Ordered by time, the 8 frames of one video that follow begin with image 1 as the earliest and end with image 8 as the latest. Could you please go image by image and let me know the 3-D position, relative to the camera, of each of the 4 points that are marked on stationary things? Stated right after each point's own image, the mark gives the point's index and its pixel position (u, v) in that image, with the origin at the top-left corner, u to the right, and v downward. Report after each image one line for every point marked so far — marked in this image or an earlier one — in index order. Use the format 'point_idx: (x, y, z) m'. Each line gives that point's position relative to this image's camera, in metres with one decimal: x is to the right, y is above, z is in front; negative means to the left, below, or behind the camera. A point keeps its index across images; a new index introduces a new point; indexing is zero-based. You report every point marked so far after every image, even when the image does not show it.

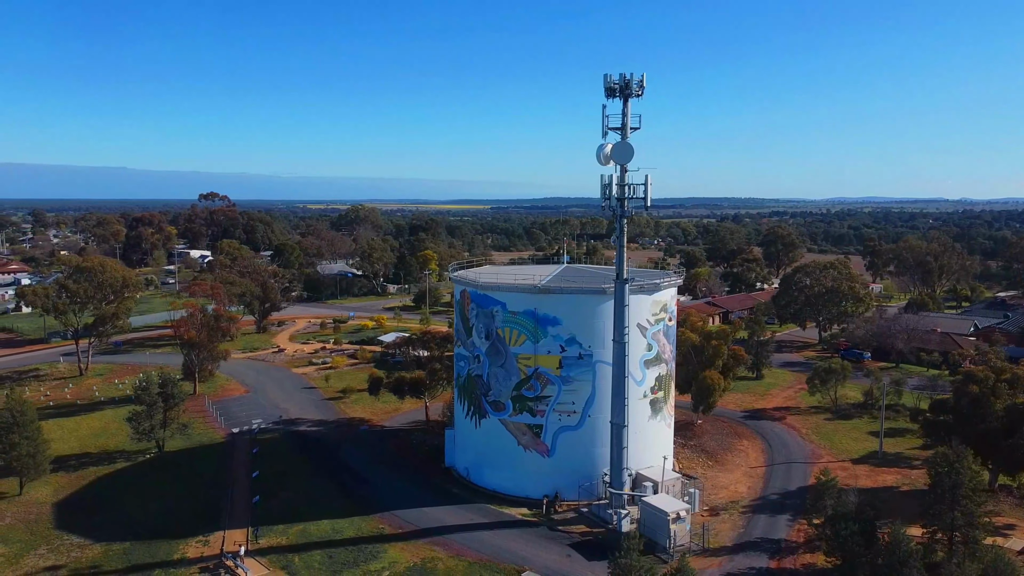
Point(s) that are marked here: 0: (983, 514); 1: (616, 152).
0: (+12.2, -5.9, +16.6) m
1: (+3.1, +4.2, +19.8) m
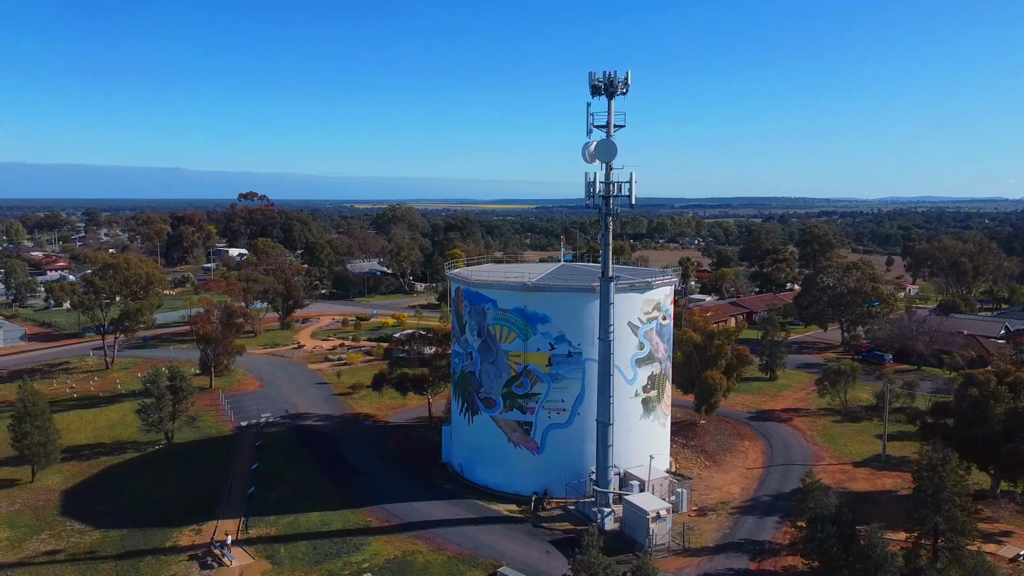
0: (+11.5, -5.8, +16.1) m
1: (+2.6, +4.3, +19.7) m
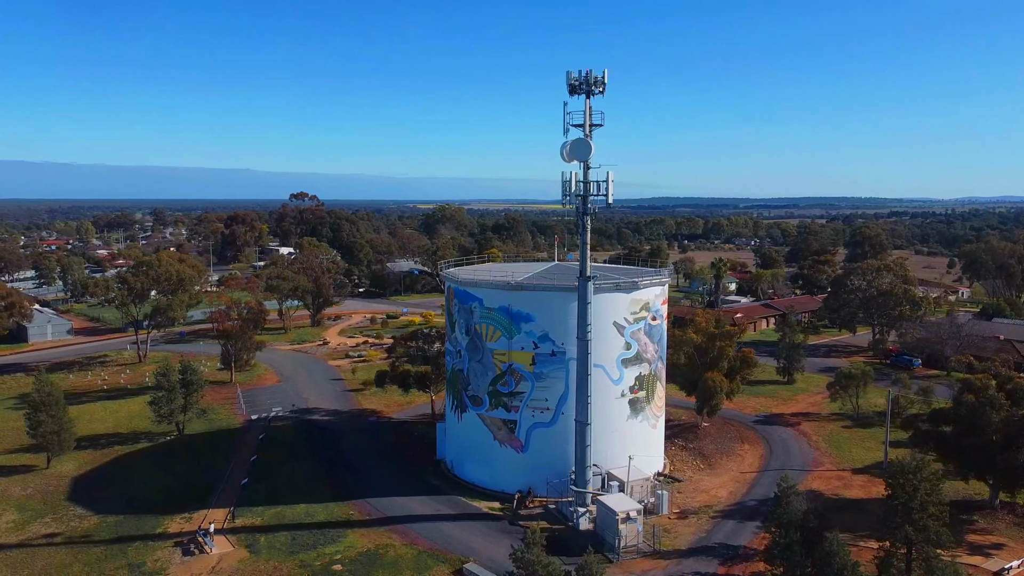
0: (+10.4, -5.9, +15.5) m
1: (+1.9, +4.4, +19.6) m
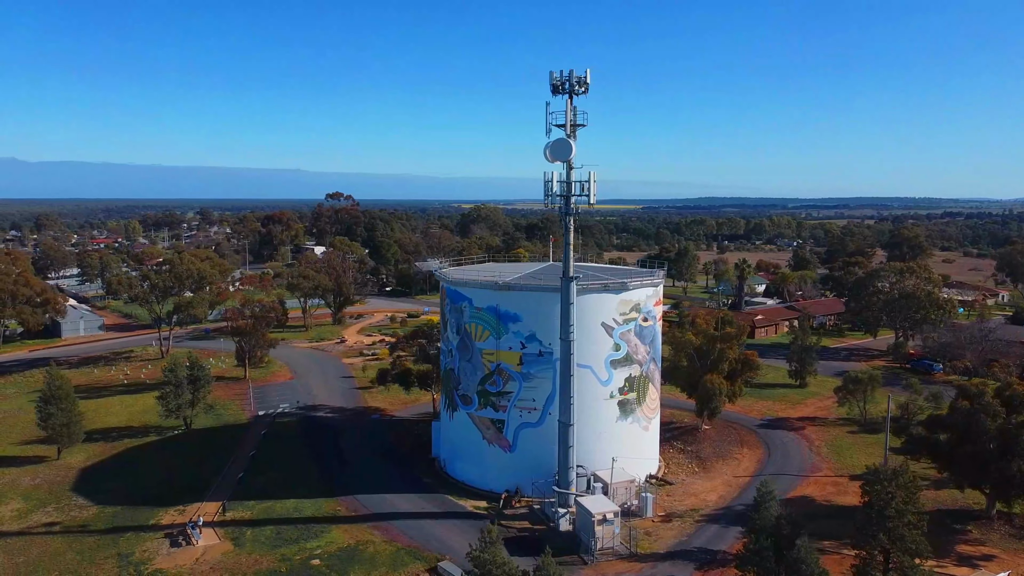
0: (+9.6, -5.9, +15.1) m
1: (+1.3, +4.3, +19.6) m
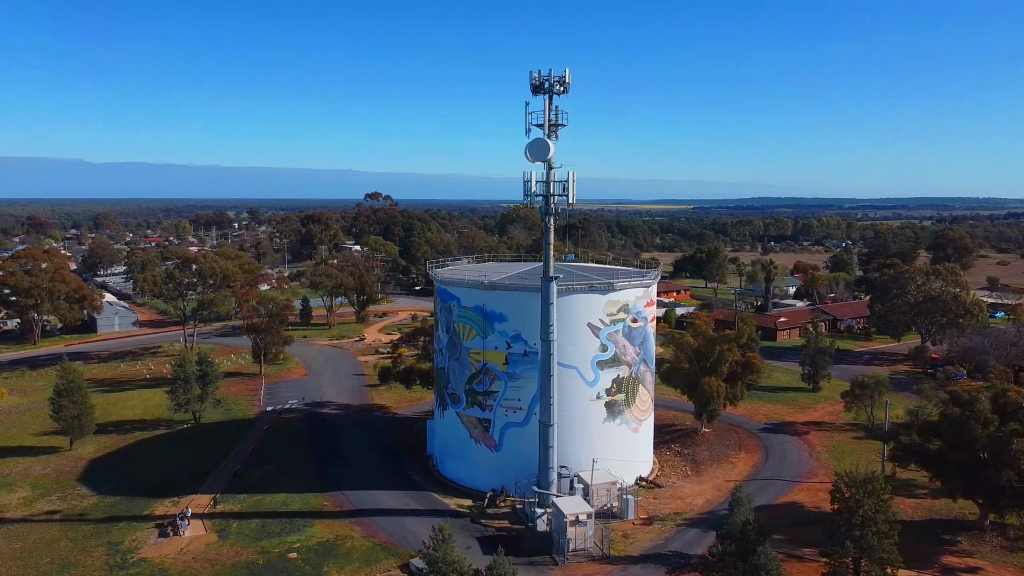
0: (+8.7, -6.0, +14.7) m
1: (+0.6, +4.3, +19.6) m
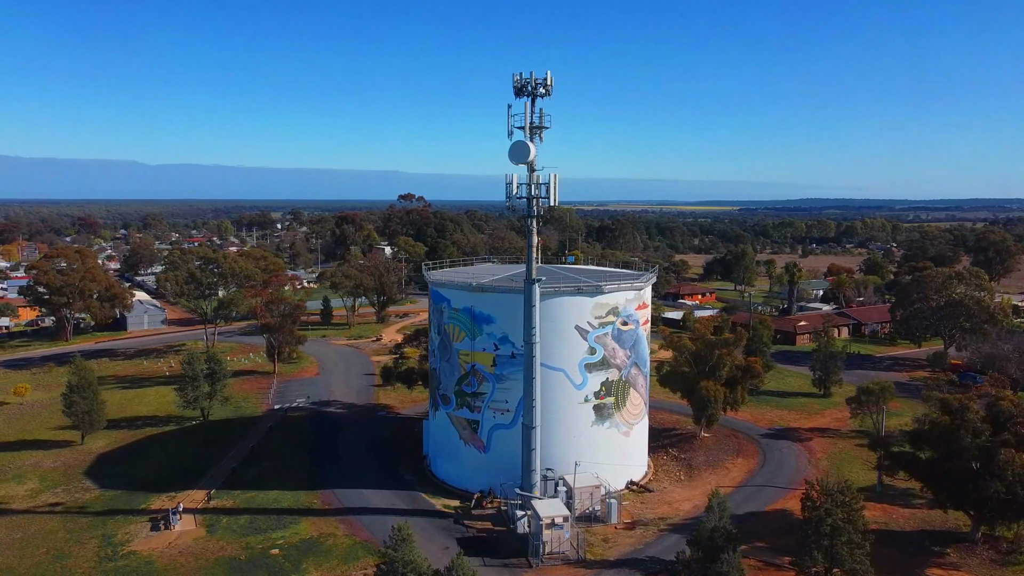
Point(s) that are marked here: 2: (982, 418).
0: (+7.8, -6.1, +14.4) m
1: (+0.1, +4.3, +19.6) m
2: (+13.7, -3.7, +18.5) m
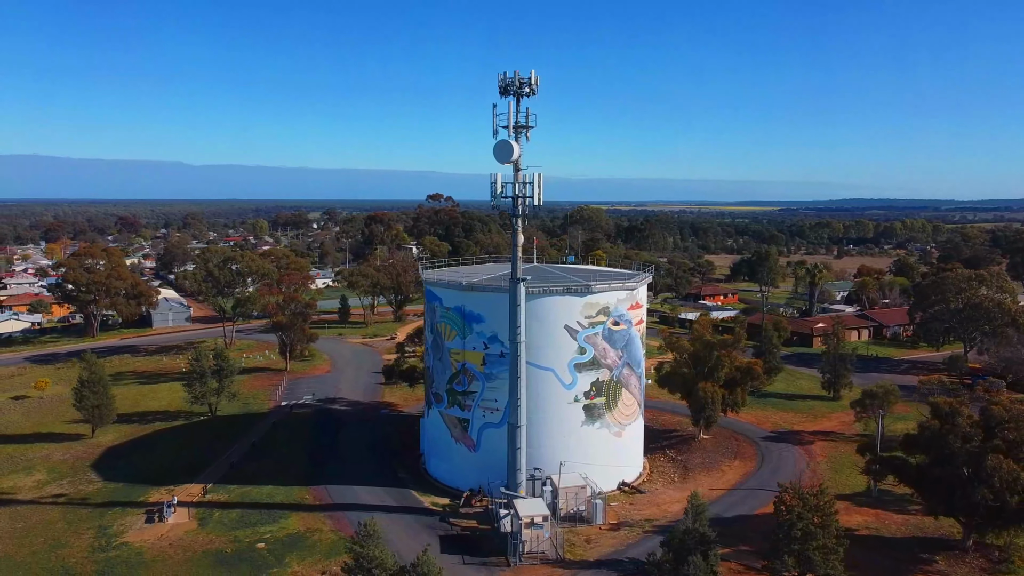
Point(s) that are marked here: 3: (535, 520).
0: (+7.1, -6.1, +14.2) m
1: (-0.4, +4.3, +19.7) m
2: (+13.1, -3.8, +18.0) m
3: (+0.7, -6.7, +18.4) m
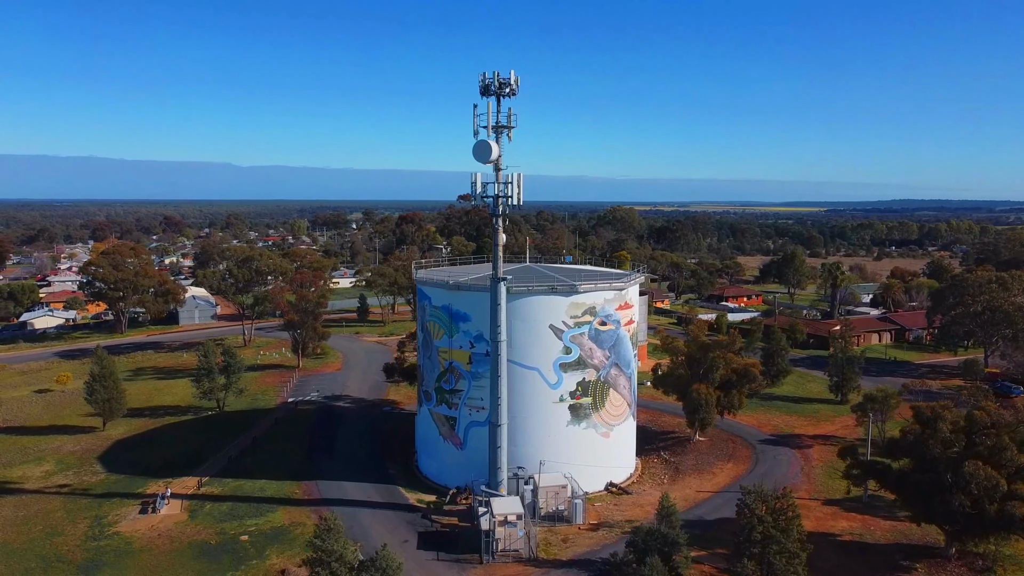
0: (+6.2, -6.2, +14.1) m
1: (-1.1, +4.3, +19.9) m
2: (+12.3, -3.9, +17.7) m
3: (0.0, -6.7, +18.6) m
